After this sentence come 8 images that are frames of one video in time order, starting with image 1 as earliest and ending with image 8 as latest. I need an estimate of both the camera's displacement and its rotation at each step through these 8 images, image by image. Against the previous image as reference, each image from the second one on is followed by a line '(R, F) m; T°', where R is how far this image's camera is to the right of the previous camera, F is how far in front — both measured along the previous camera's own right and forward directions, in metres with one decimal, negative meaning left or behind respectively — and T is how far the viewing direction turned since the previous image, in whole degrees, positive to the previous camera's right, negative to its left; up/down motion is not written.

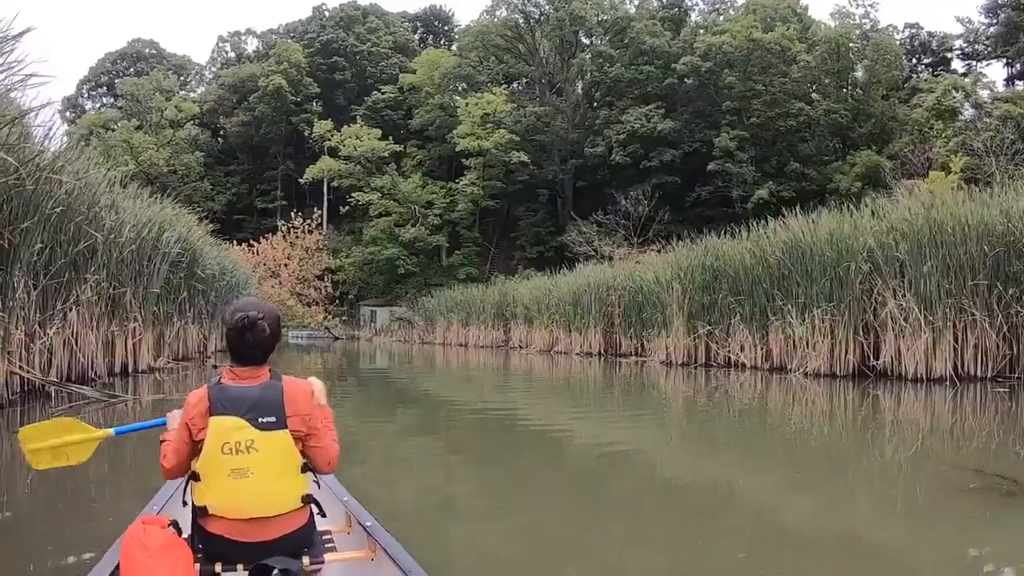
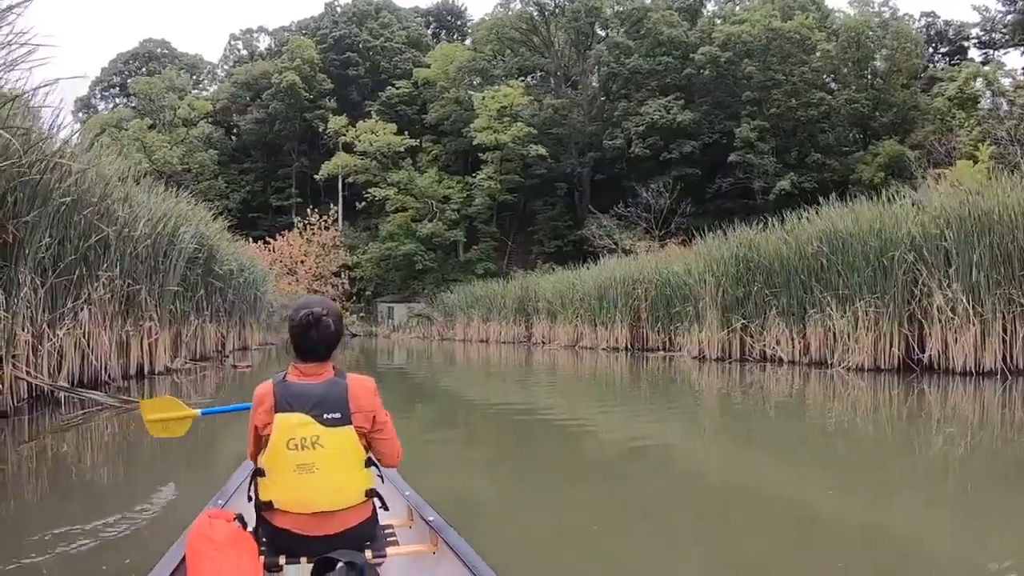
(-0.2, +0.3) m; -1°
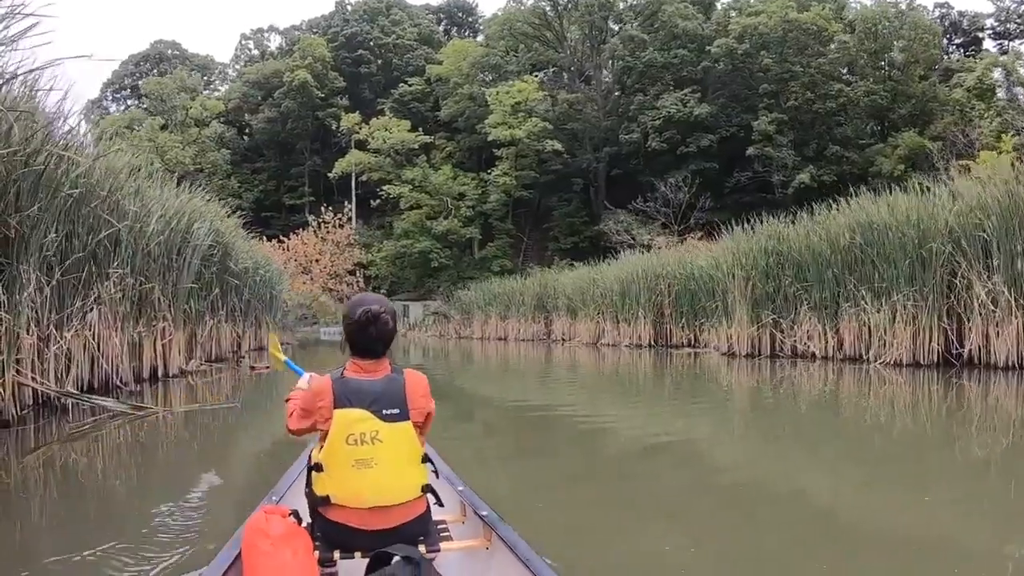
(-0.2, +0.2) m; -1°
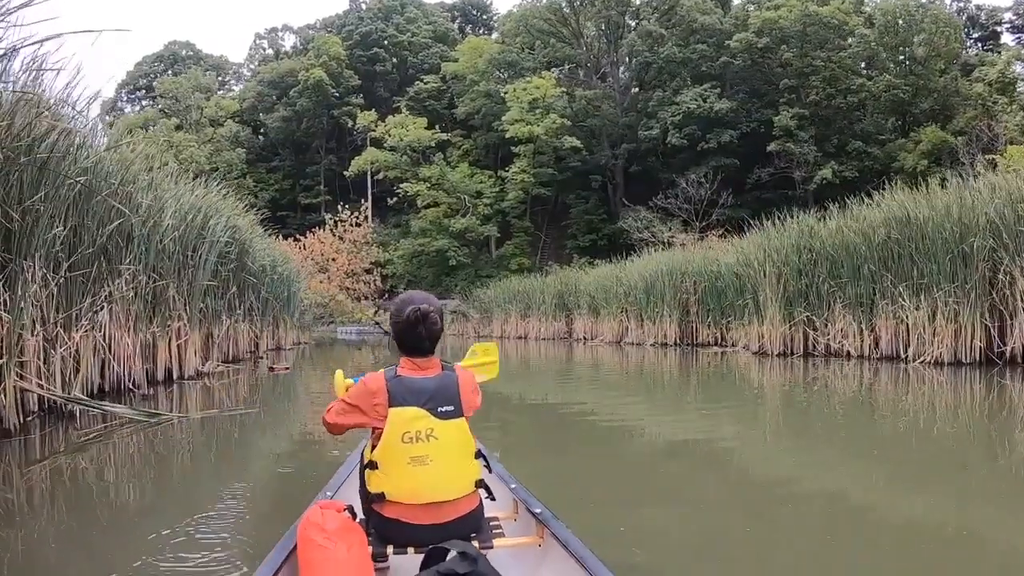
(-0.2, +0.2) m; -1°
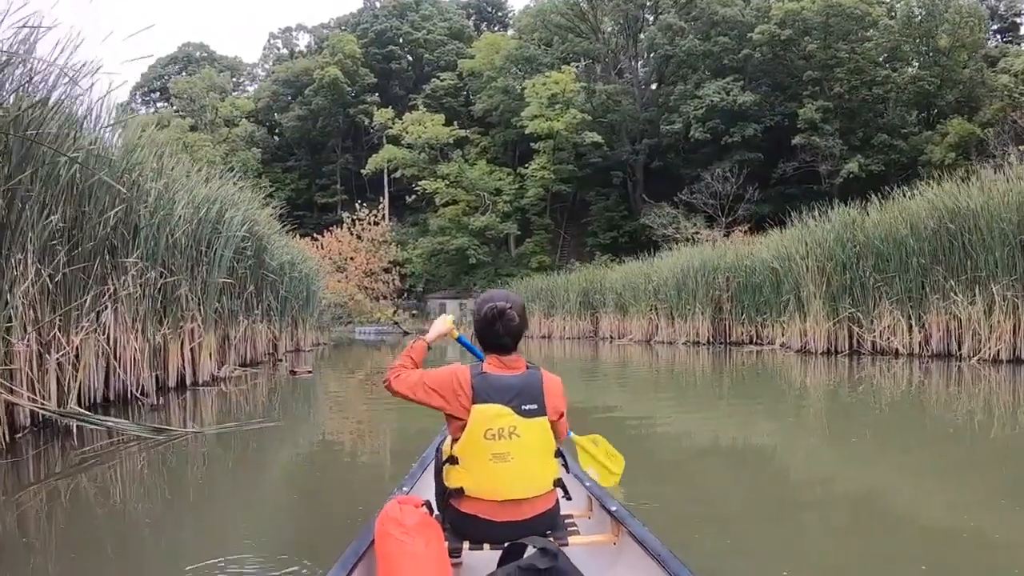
(-0.2, +0.3) m; -1°
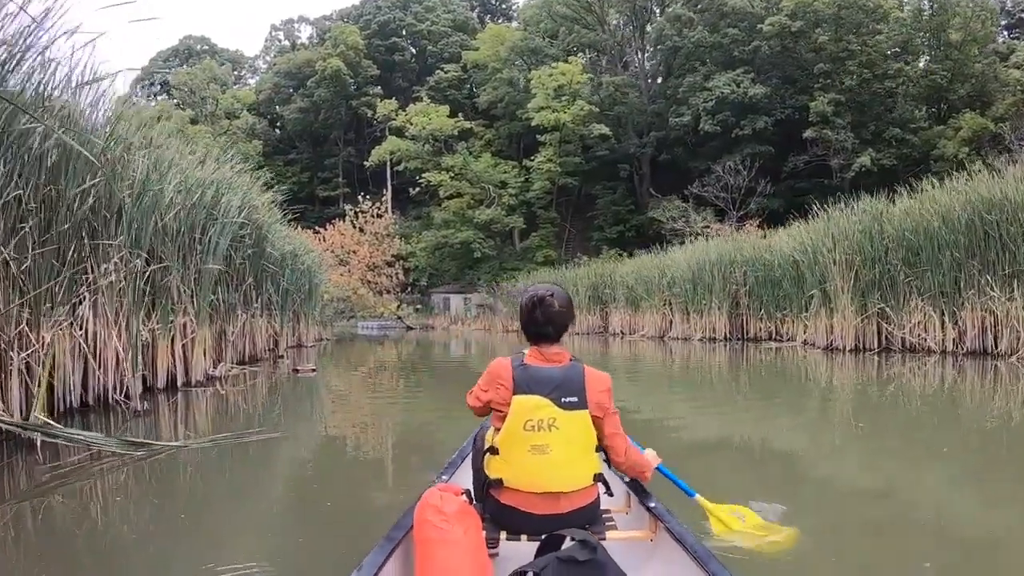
(-0.1, +0.4) m; 0°
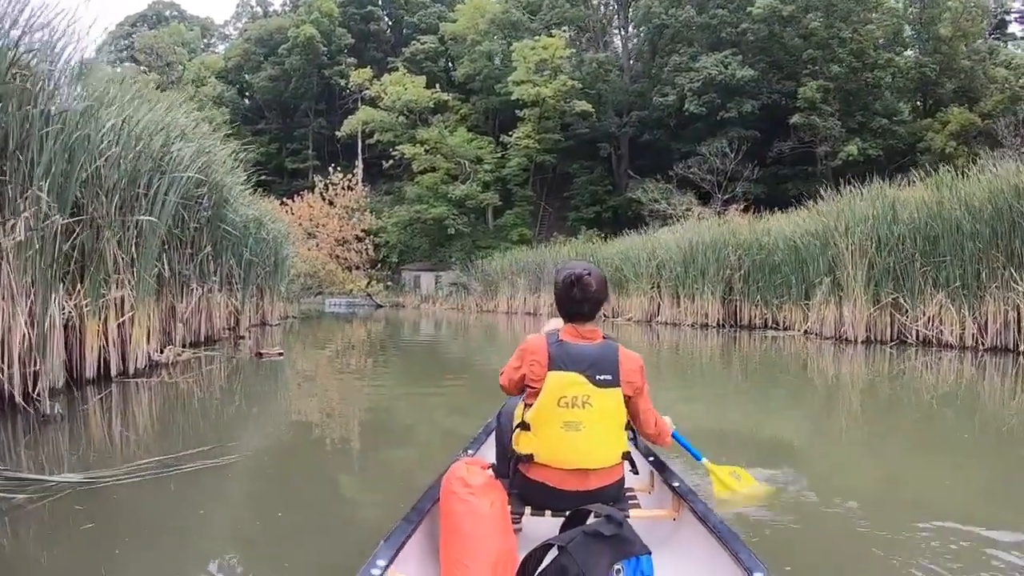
(-0.1, +0.8) m; +2°
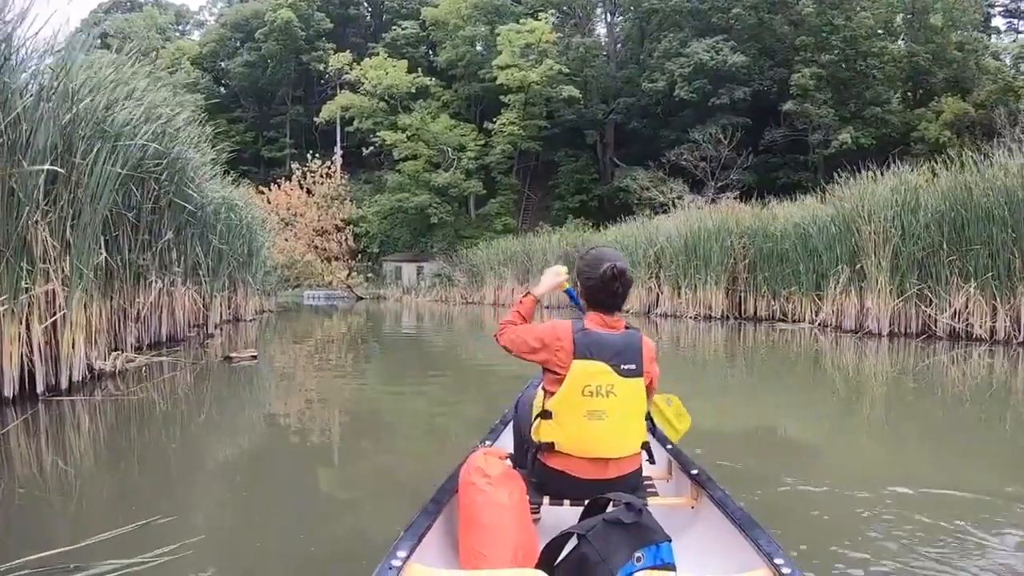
(-0.1, +0.7) m; +1°
